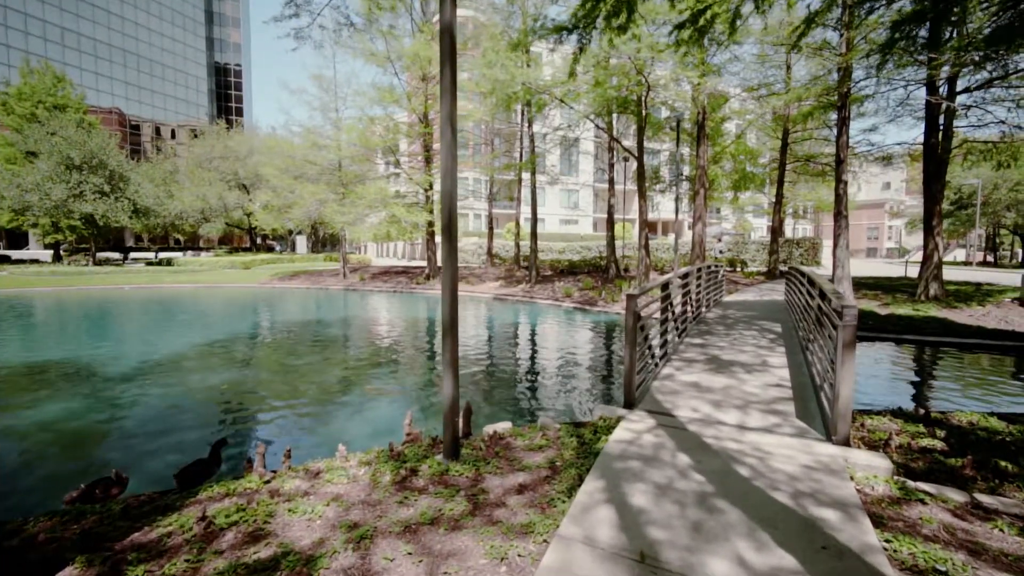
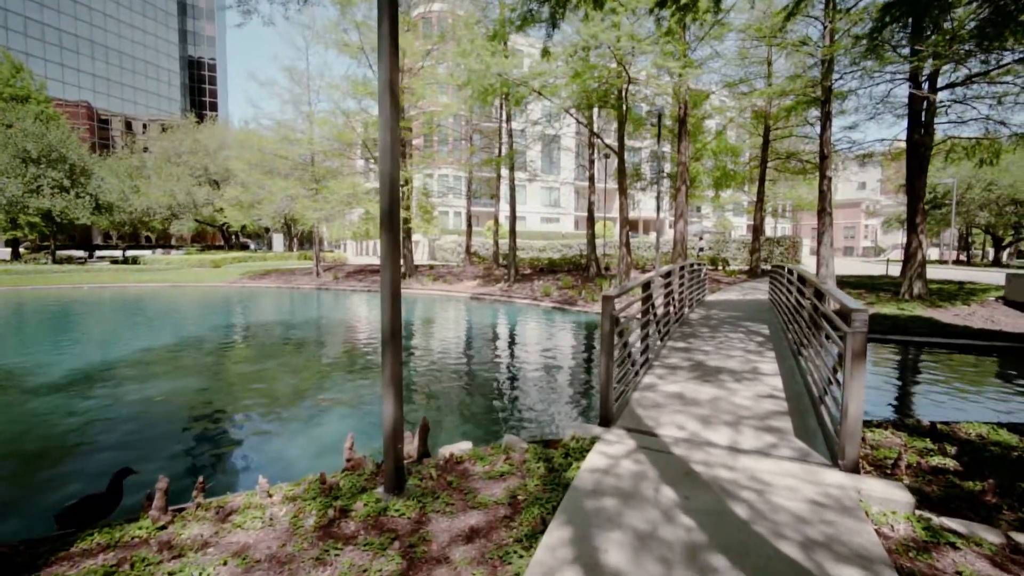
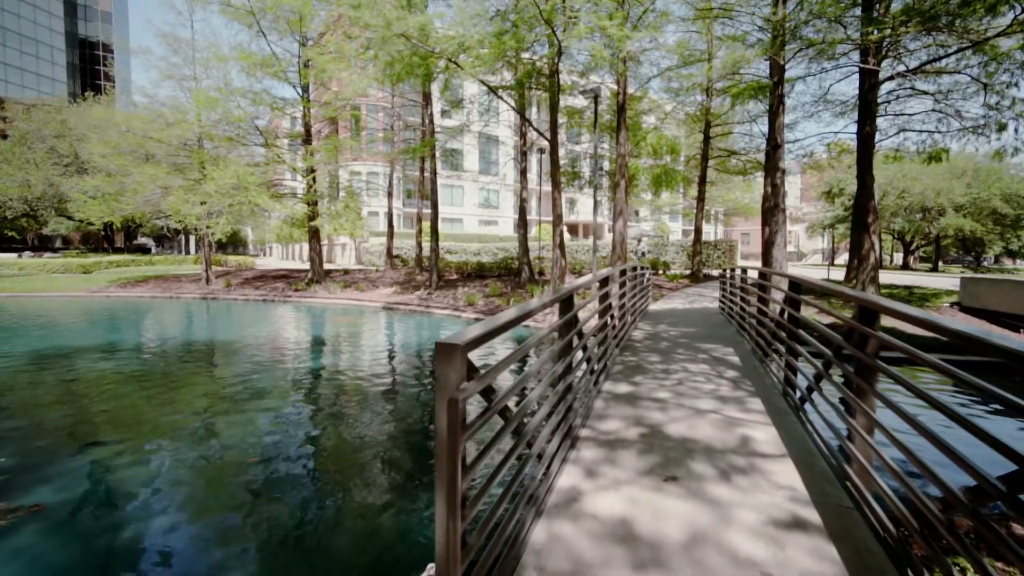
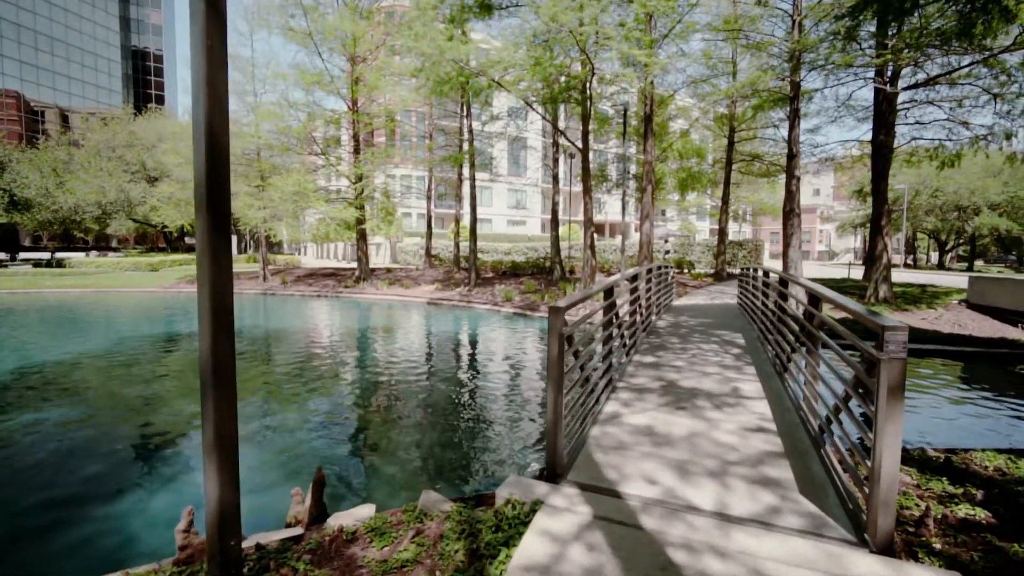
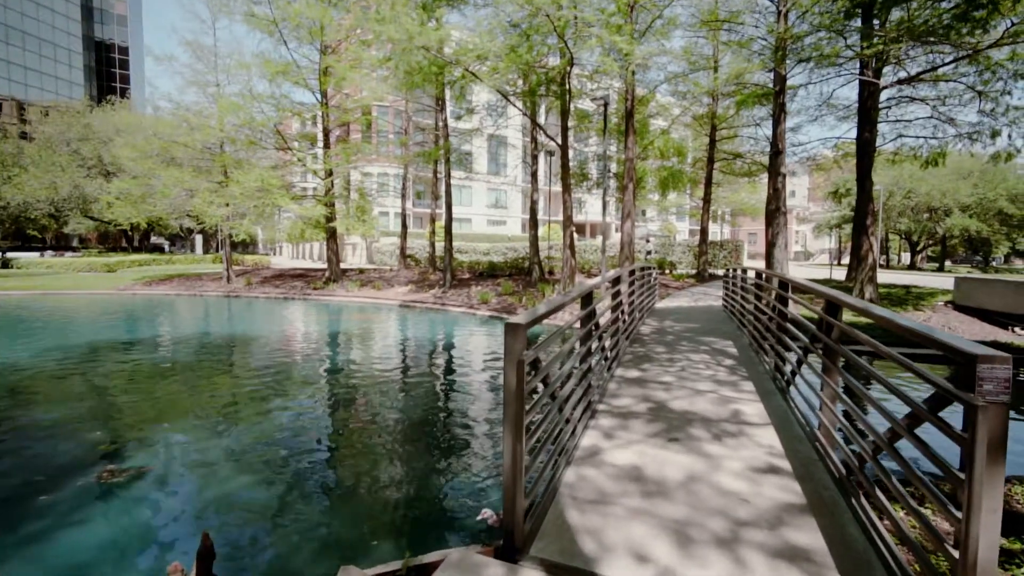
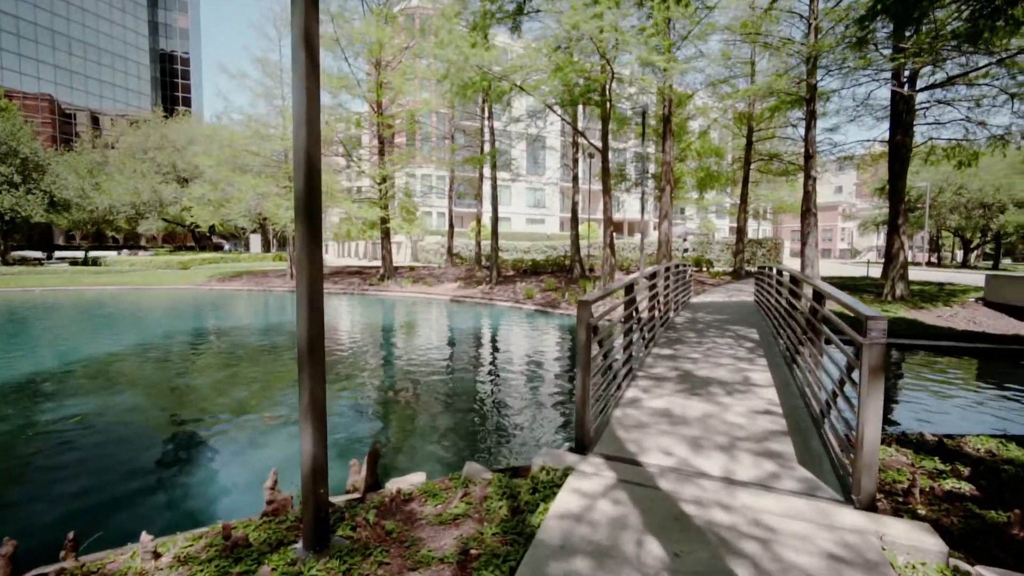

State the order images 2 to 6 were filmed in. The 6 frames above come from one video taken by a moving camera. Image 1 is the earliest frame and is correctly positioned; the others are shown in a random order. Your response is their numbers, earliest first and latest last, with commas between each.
2, 6, 4, 5, 3
